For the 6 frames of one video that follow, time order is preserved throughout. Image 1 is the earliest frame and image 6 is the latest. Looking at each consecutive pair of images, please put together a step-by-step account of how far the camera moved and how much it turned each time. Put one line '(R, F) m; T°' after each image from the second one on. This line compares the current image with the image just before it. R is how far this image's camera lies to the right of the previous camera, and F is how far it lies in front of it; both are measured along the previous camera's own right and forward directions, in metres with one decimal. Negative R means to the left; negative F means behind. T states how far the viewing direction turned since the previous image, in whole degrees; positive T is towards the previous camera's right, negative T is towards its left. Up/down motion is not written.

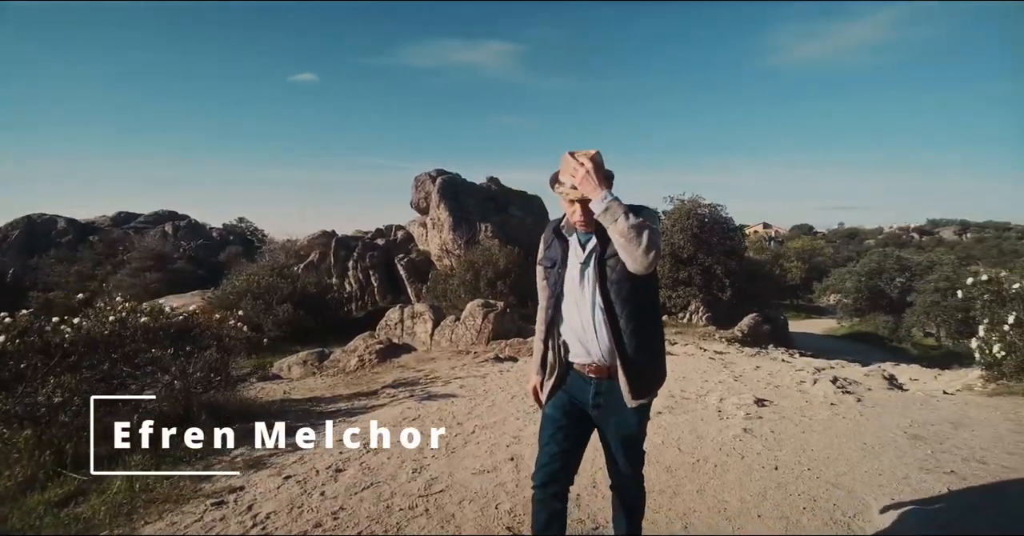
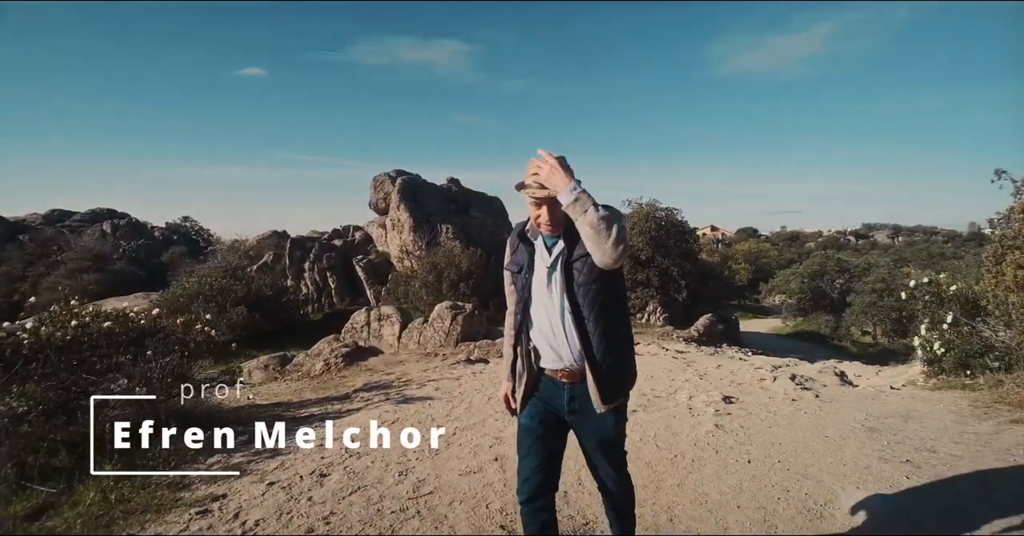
(-0.2, -0.1) m; +5°
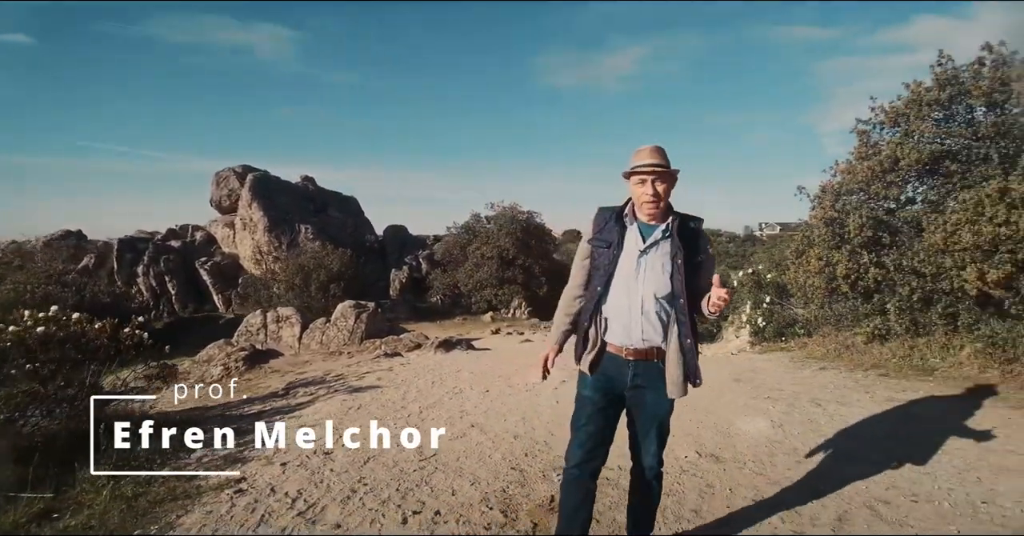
(-1.3, -0.6) m; +17°
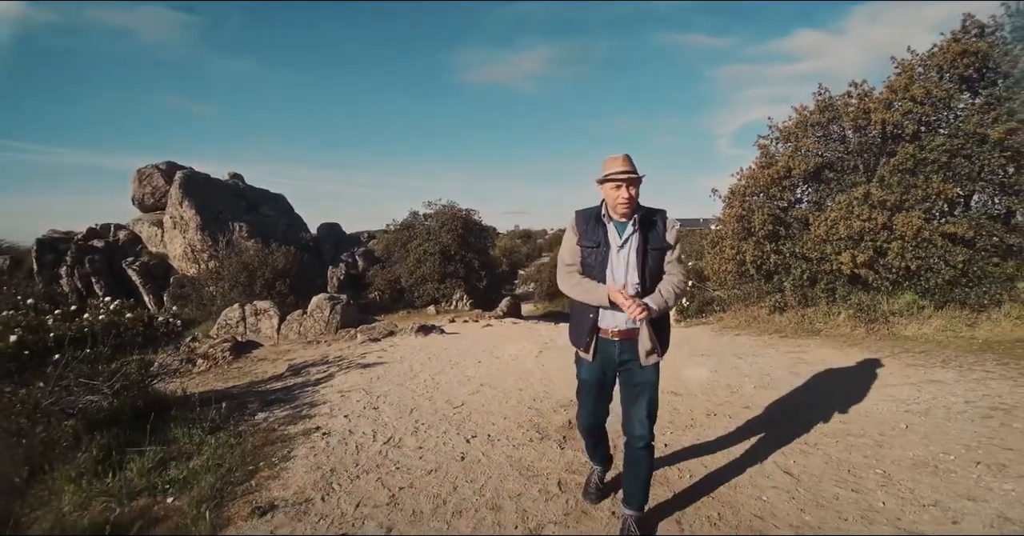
(-1.0, -1.2) m; +9°
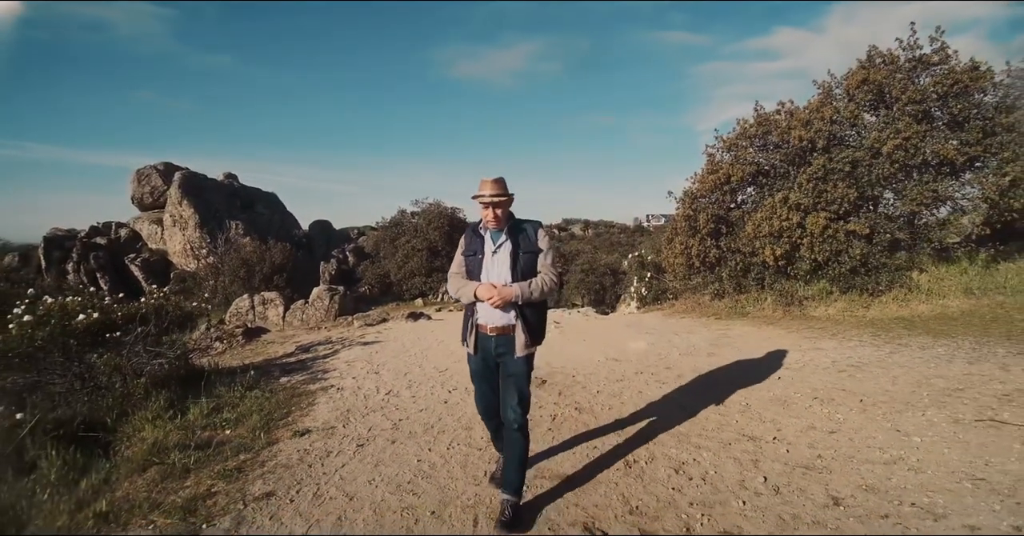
(+0.2, -1.4) m; +1°
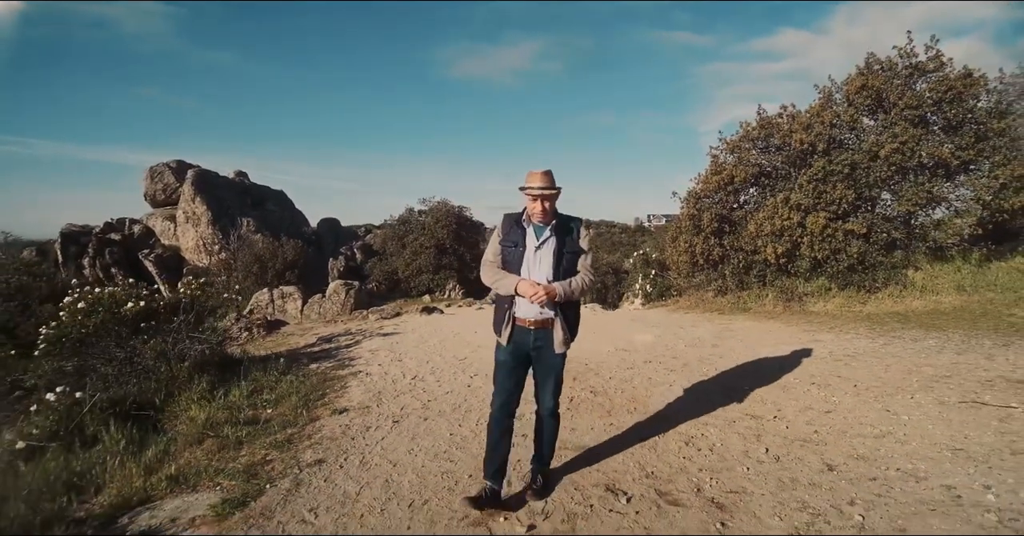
(-0.2, -0.4) m; 0°
